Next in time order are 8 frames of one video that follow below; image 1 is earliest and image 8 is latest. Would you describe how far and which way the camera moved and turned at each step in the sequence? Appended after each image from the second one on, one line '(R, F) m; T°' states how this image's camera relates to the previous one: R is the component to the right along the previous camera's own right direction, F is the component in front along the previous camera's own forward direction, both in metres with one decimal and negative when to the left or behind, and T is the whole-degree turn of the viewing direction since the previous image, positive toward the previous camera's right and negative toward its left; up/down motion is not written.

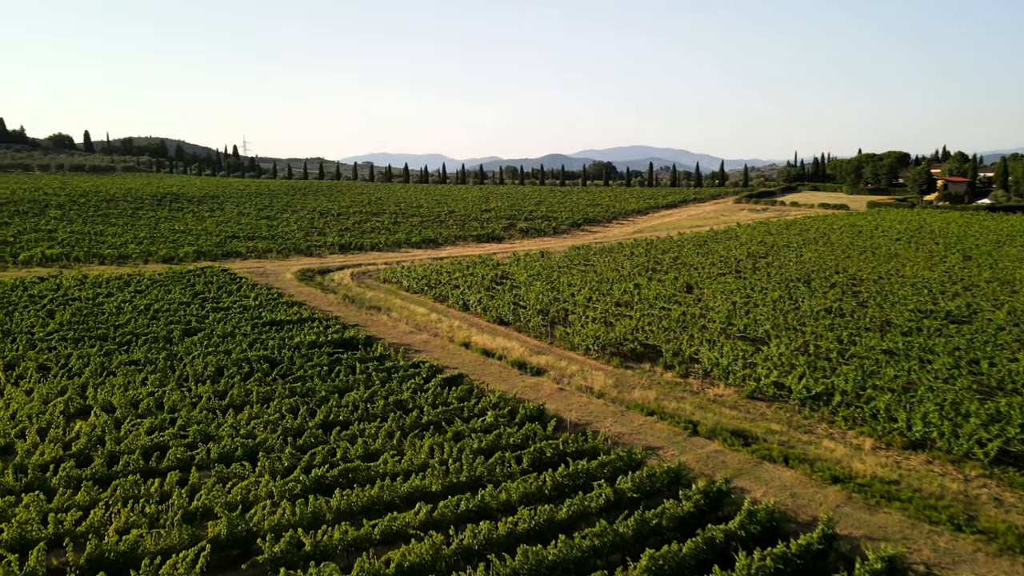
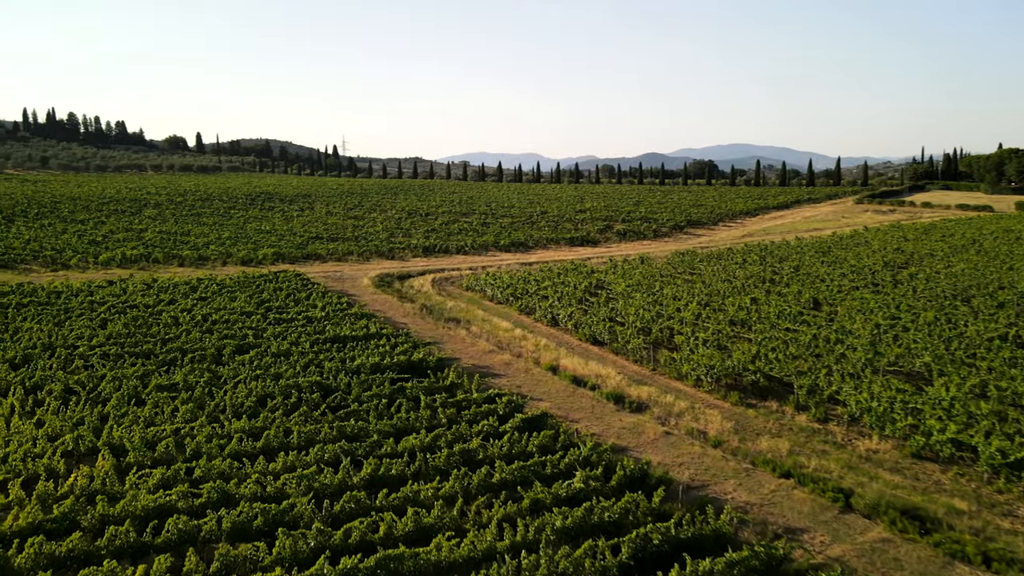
(-0.1, +3.0) m; -7°
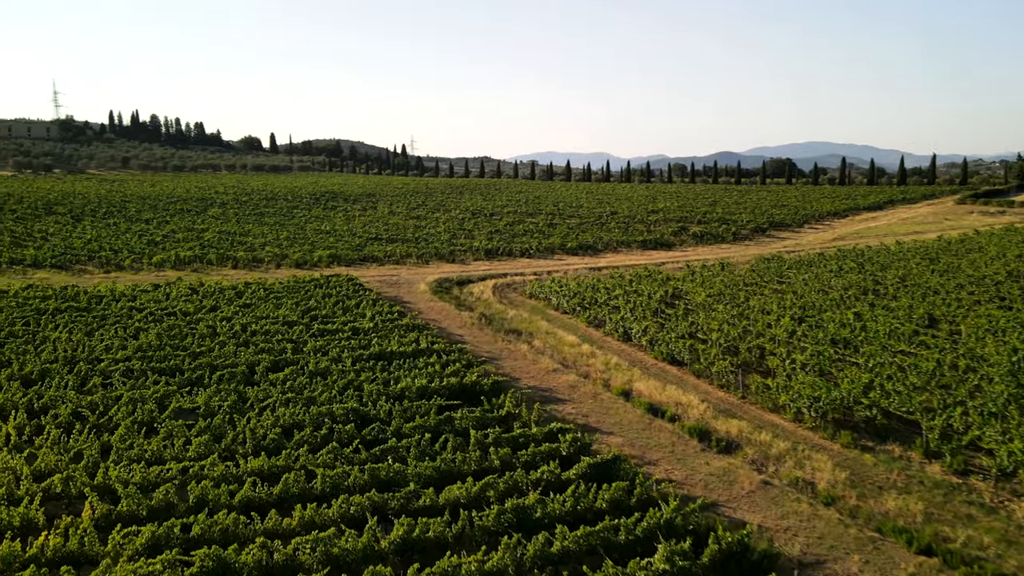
(0.0, +2.2) m; -5°
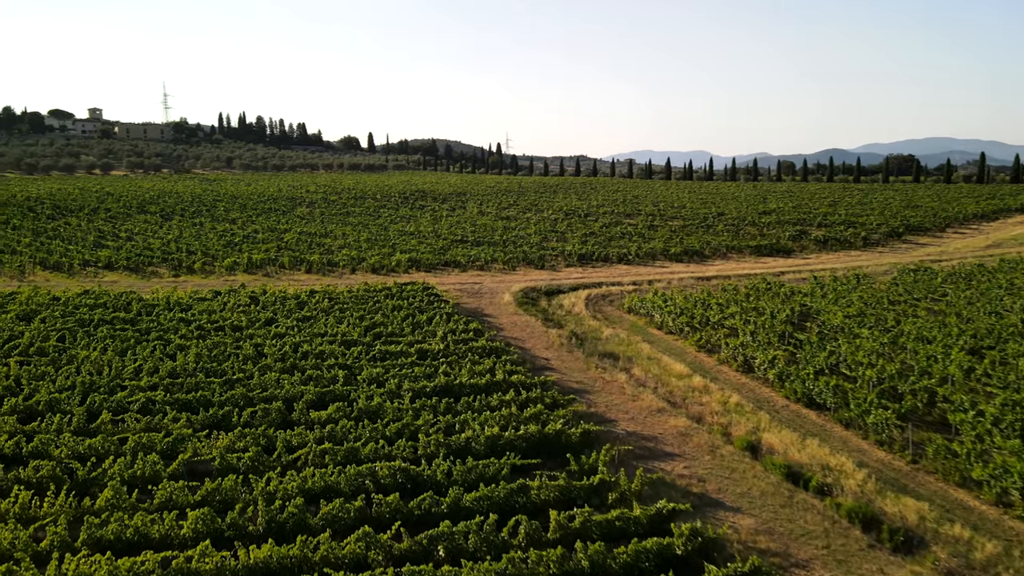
(-0.1, +3.1) m; -7°
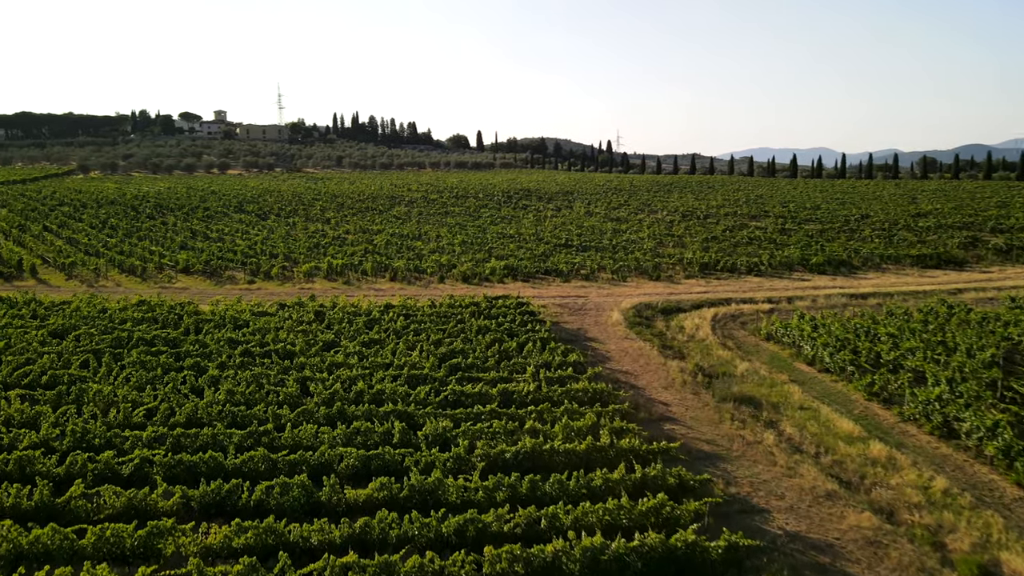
(-0.1, +3.6) m; -9°
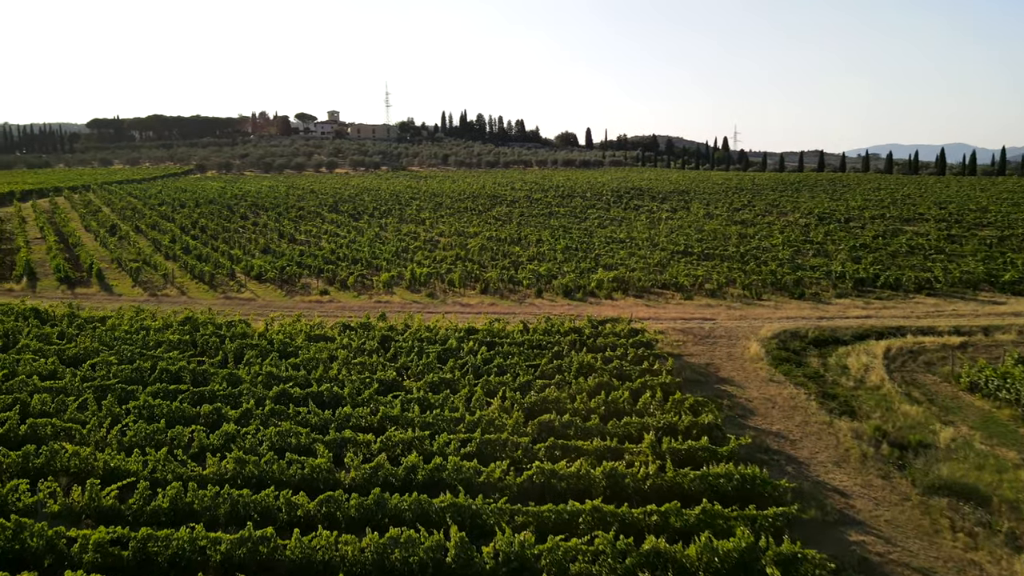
(-0.1, +3.7) m; -8°
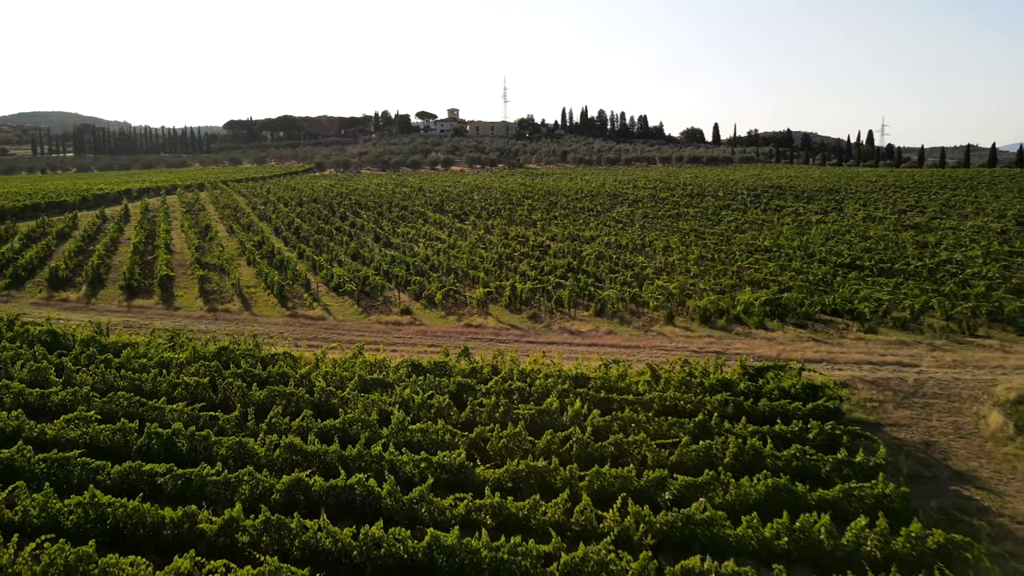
(-0.1, +4.1) m; -9°
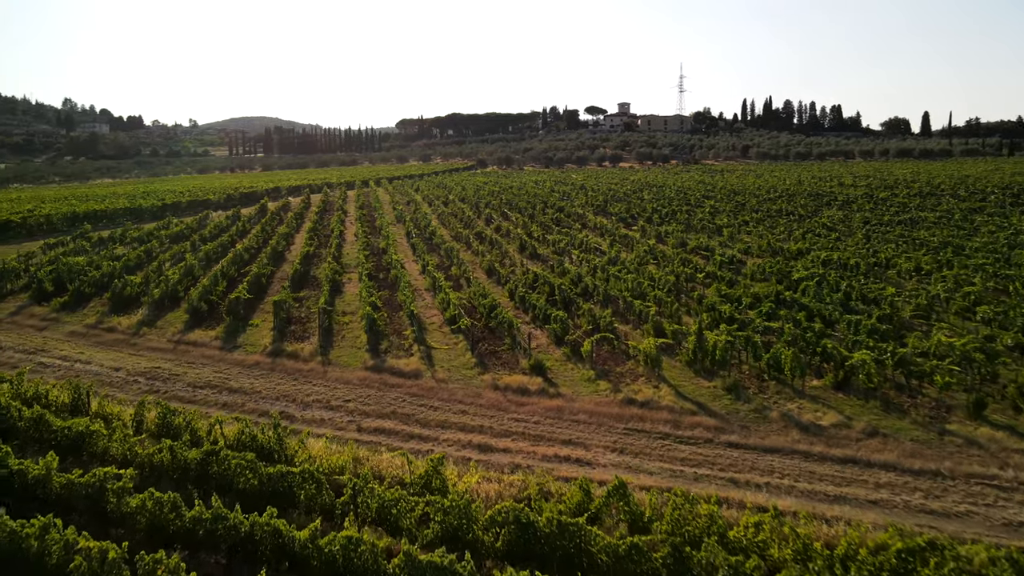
(-0.3, +5.8) m; -13°
